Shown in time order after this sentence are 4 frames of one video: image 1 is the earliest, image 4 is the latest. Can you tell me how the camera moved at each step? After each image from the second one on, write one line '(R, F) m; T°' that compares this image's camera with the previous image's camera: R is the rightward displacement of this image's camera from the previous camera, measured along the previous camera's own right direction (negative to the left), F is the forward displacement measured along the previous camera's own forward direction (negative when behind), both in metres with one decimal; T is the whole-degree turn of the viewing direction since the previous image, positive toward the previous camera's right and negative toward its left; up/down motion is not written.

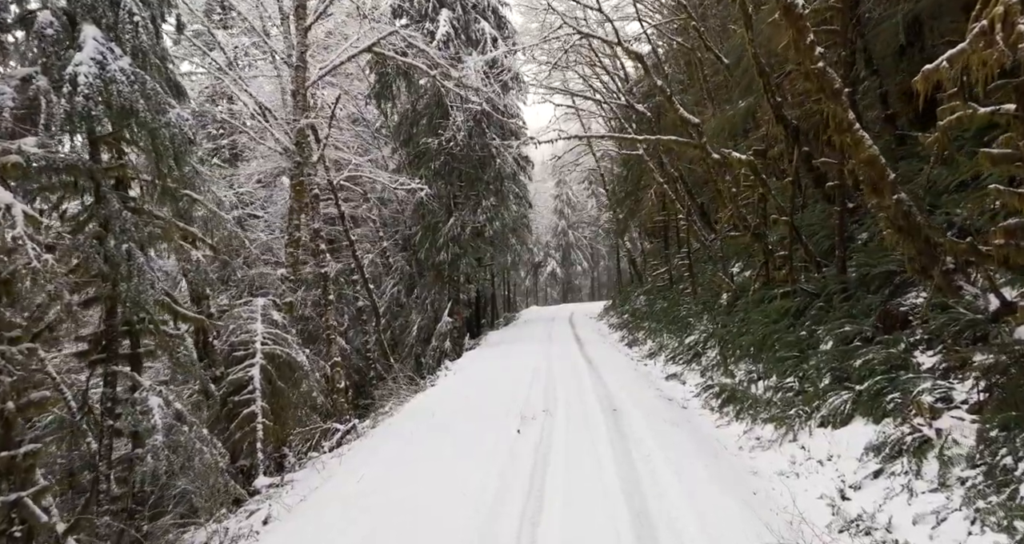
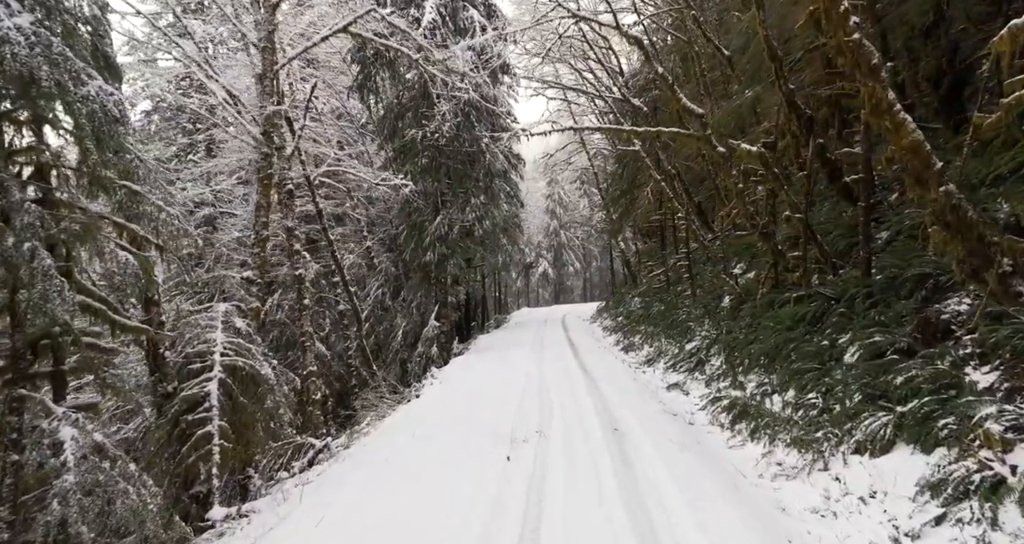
(0.0, +0.7) m; +1°
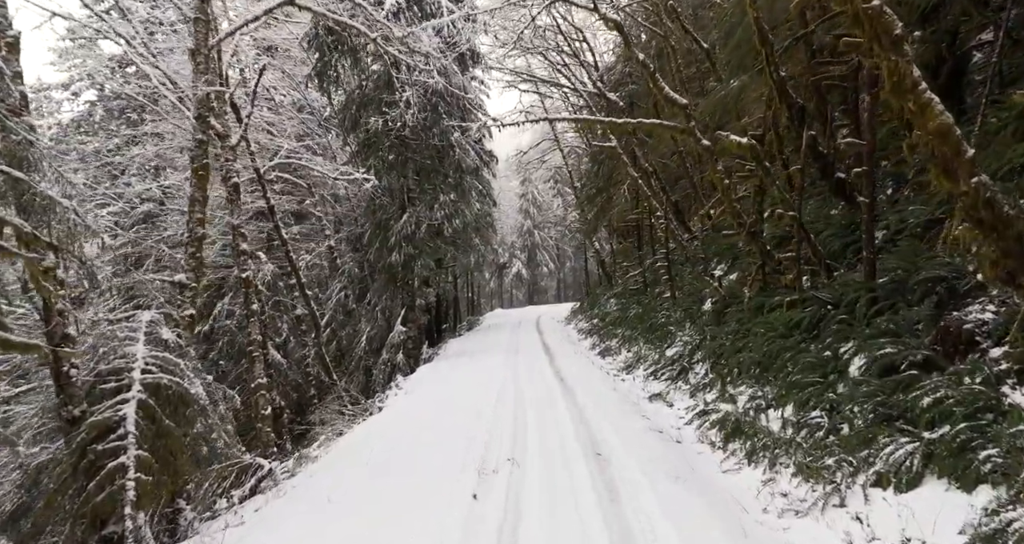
(+0.1, +0.7) m; +3°
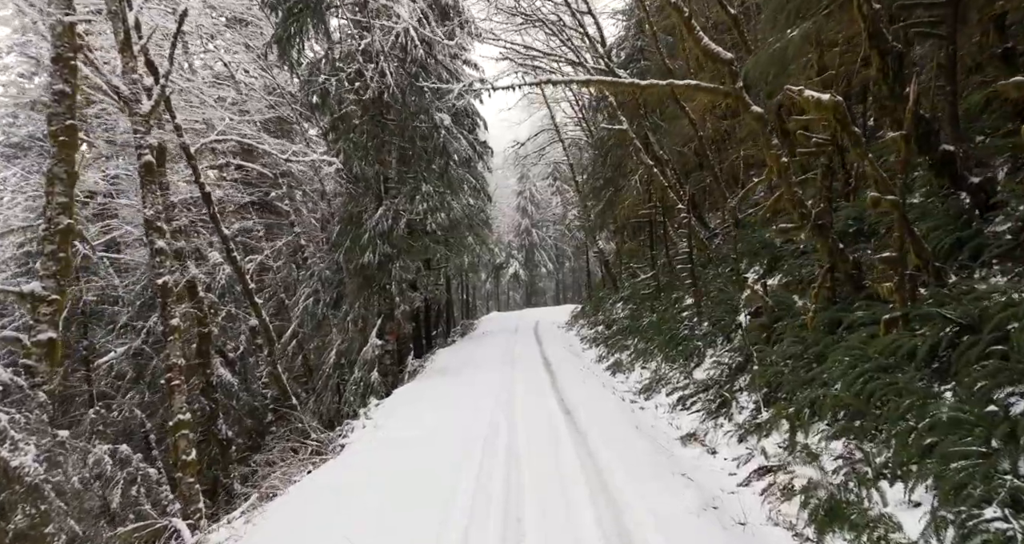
(+0.1, +2.0) m; 0°
